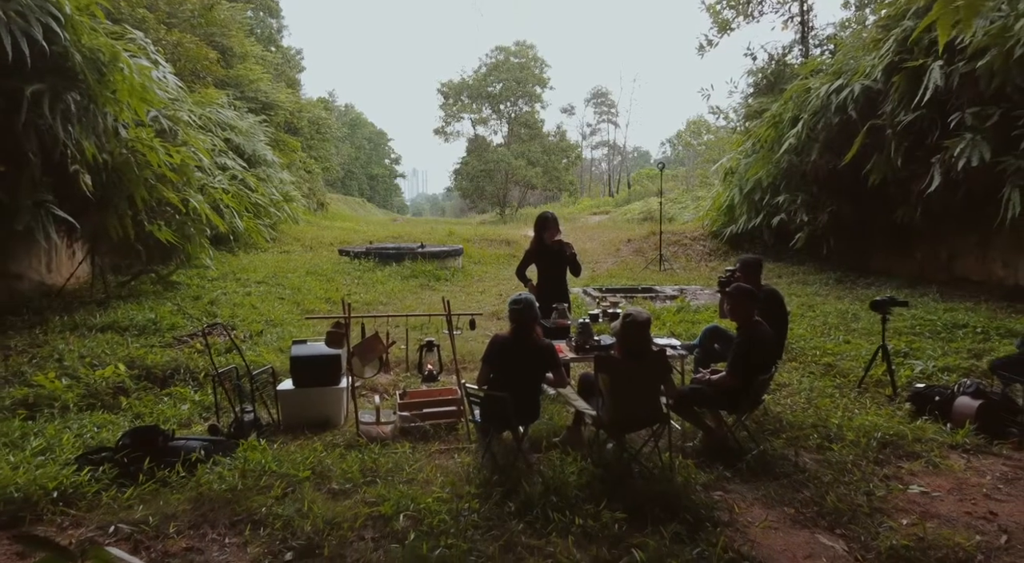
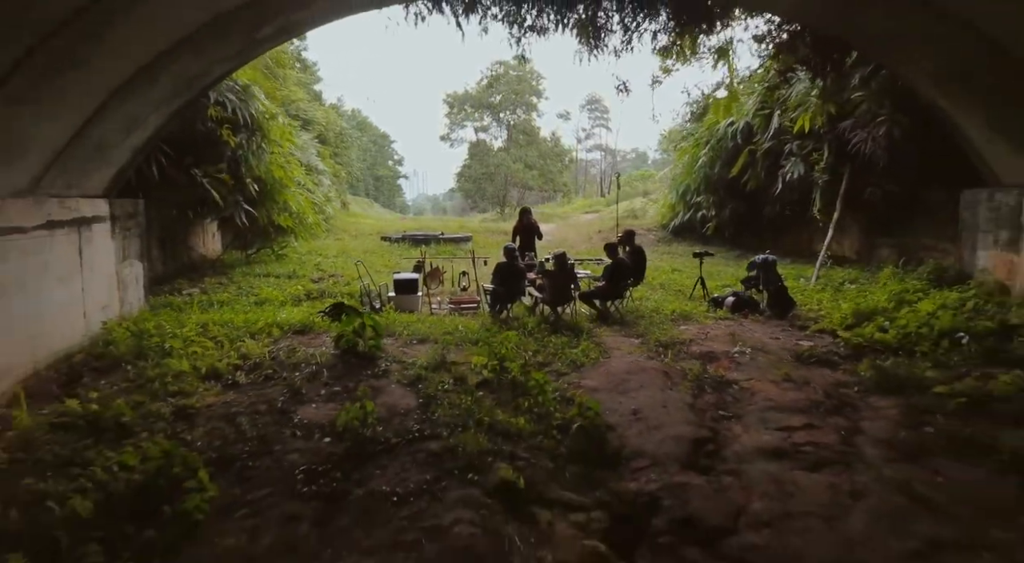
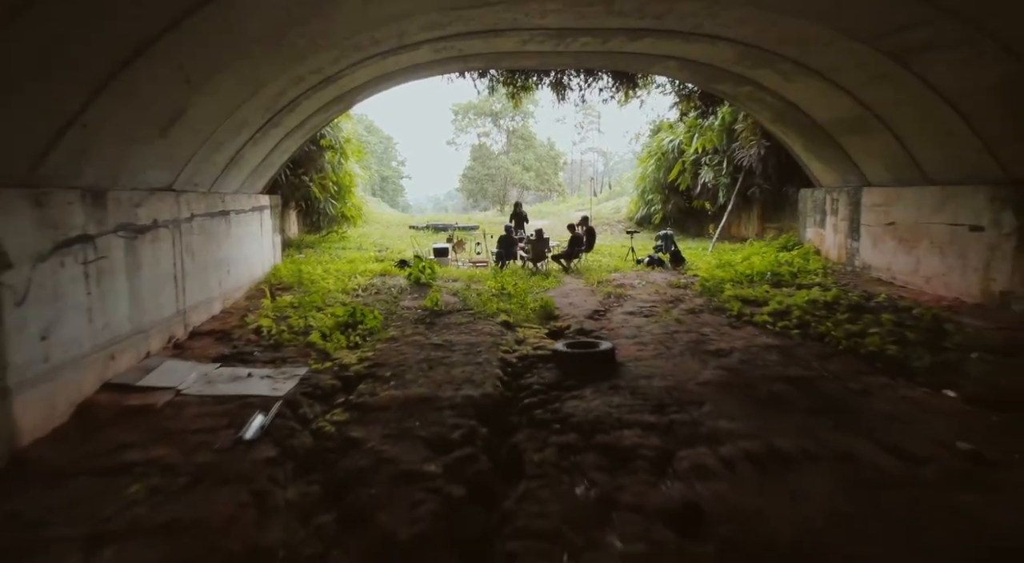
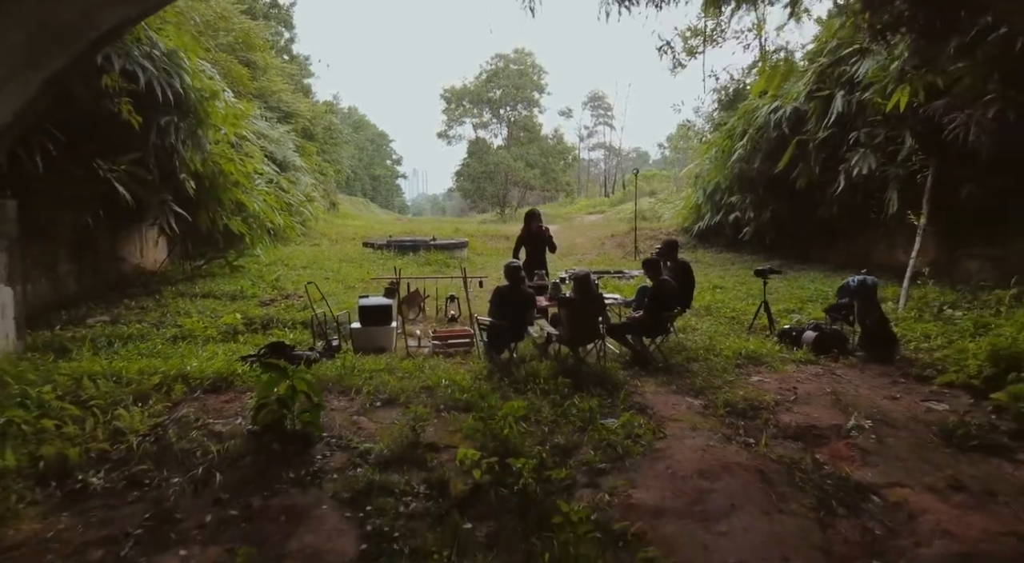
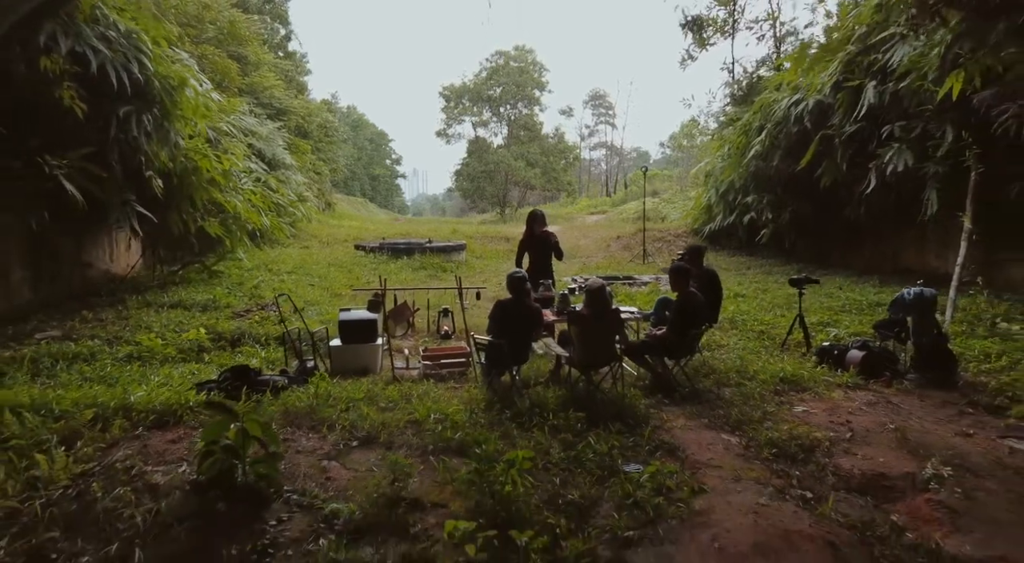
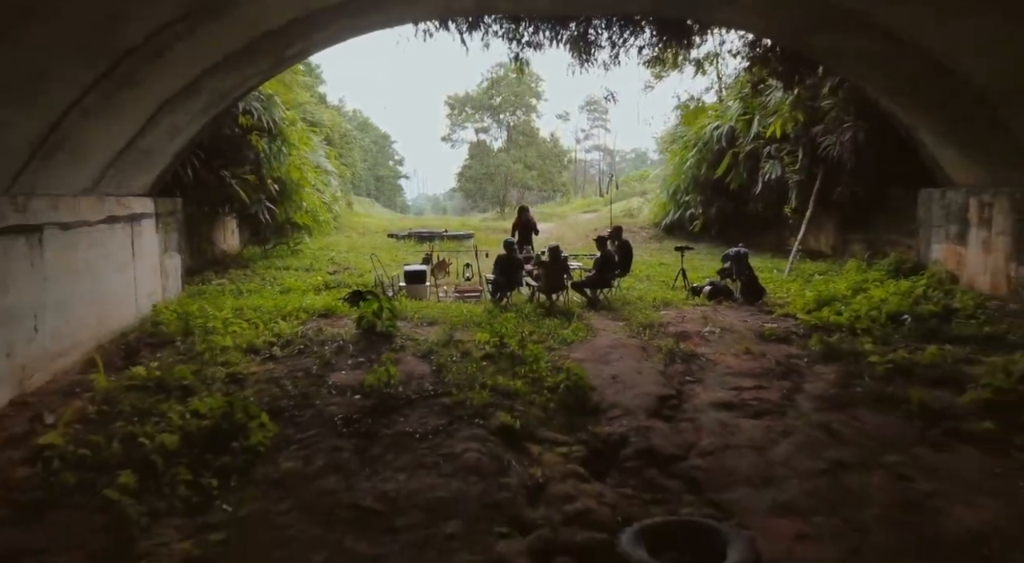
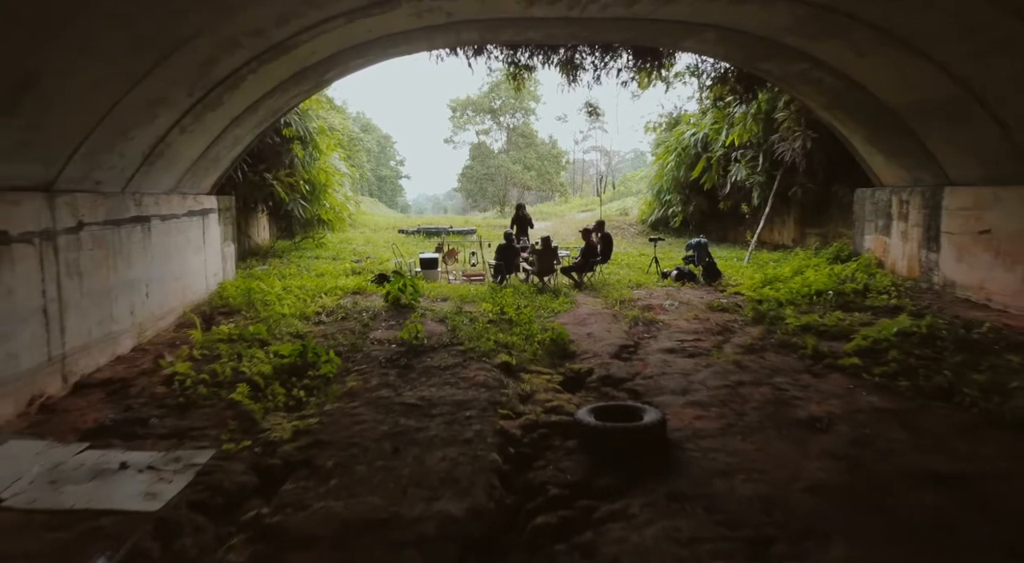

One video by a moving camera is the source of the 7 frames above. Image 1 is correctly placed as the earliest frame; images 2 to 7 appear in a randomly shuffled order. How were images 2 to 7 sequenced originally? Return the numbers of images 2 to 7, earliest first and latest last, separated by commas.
5, 4, 2, 6, 7, 3
